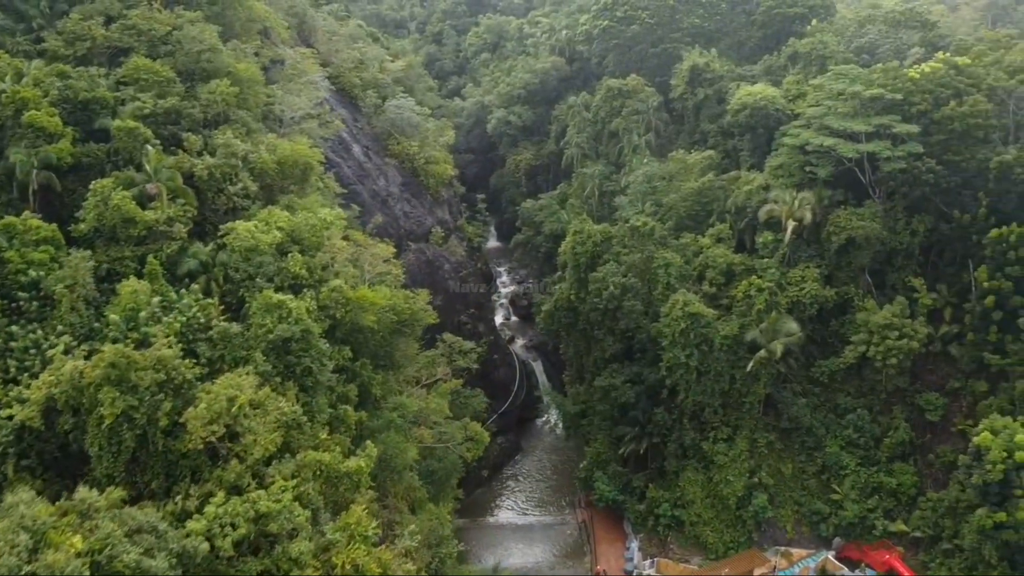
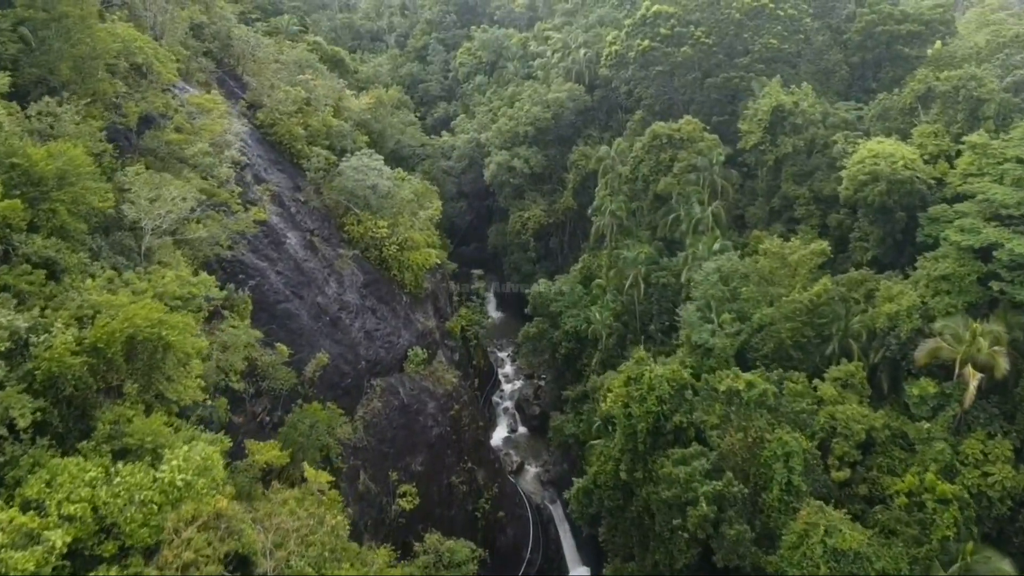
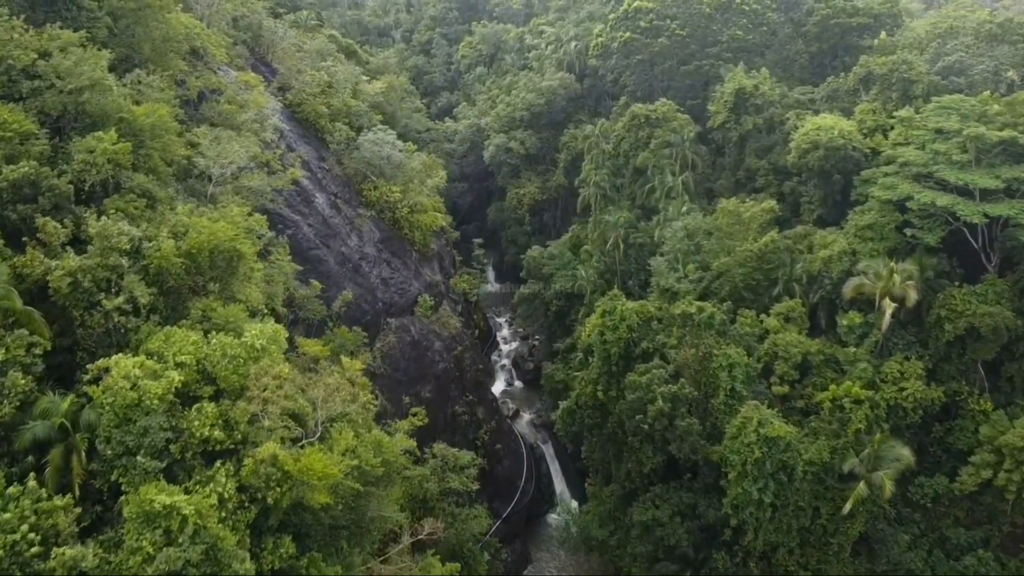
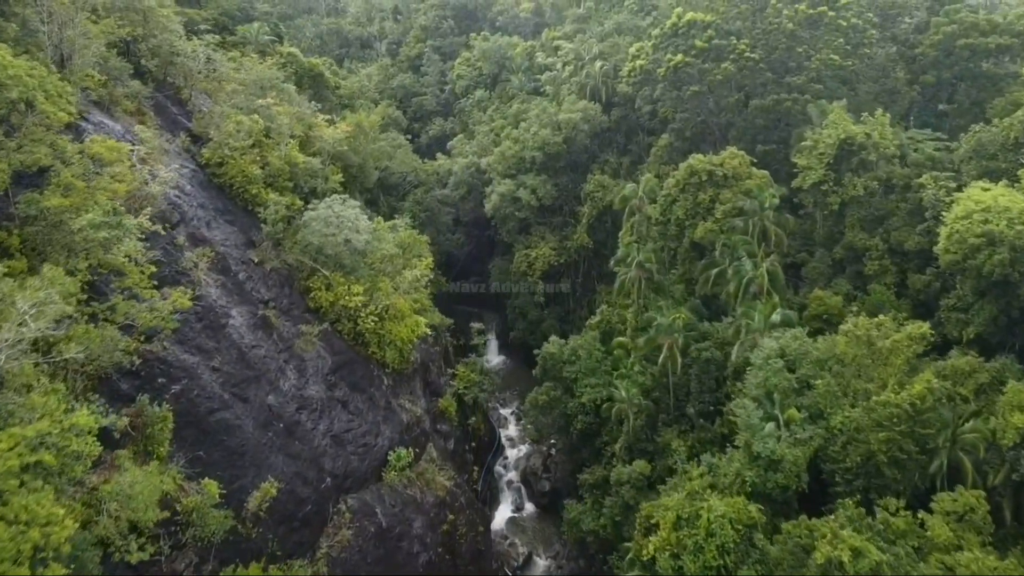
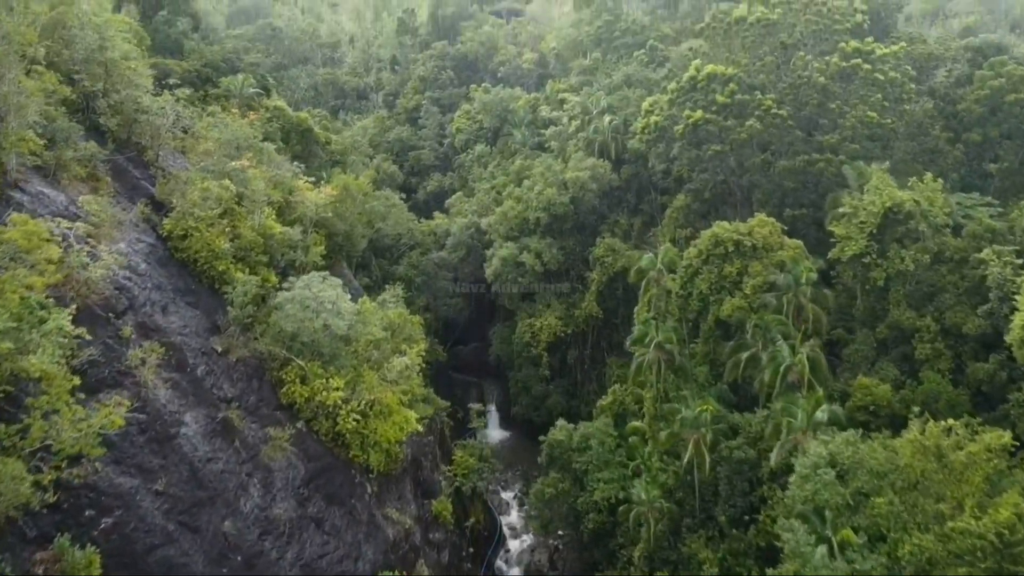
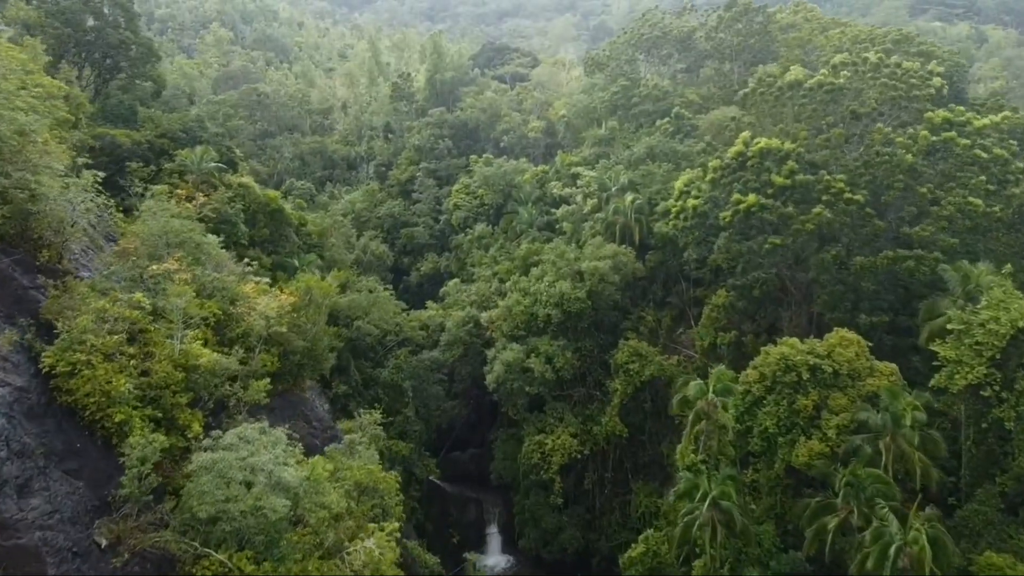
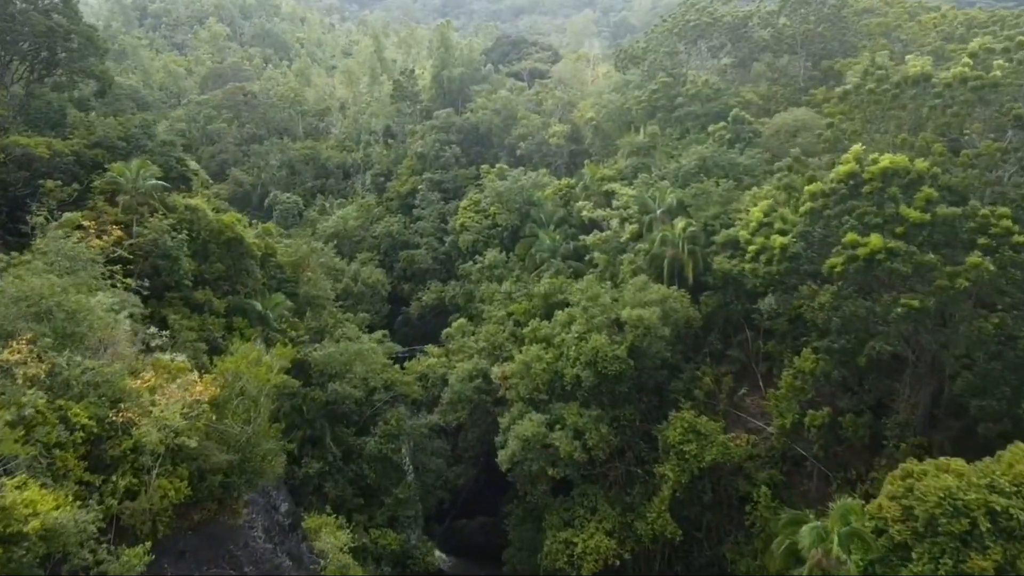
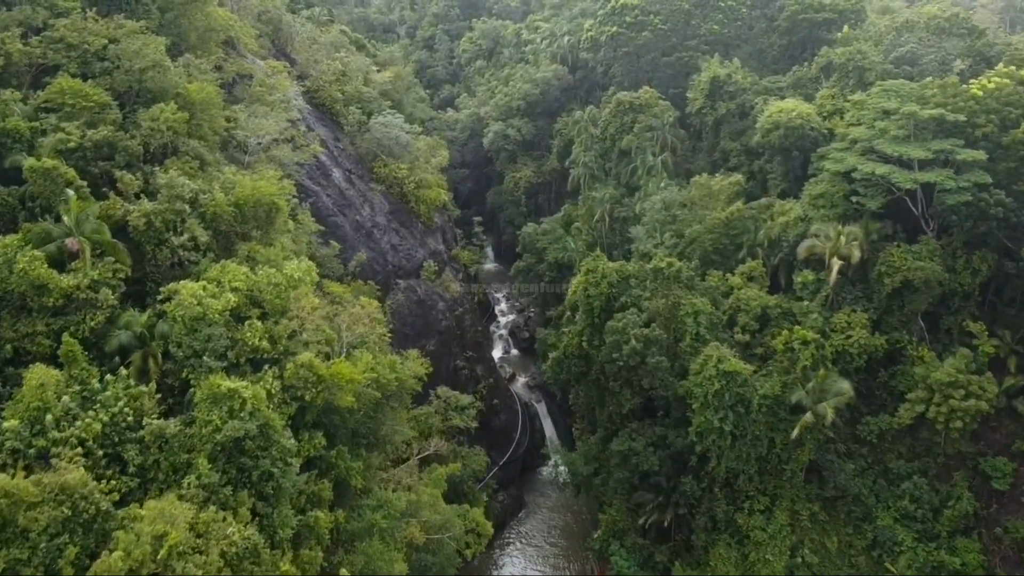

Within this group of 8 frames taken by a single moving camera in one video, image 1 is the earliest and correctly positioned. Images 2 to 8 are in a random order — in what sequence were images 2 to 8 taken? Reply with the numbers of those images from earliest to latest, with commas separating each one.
8, 3, 2, 4, 5, 6, 7
